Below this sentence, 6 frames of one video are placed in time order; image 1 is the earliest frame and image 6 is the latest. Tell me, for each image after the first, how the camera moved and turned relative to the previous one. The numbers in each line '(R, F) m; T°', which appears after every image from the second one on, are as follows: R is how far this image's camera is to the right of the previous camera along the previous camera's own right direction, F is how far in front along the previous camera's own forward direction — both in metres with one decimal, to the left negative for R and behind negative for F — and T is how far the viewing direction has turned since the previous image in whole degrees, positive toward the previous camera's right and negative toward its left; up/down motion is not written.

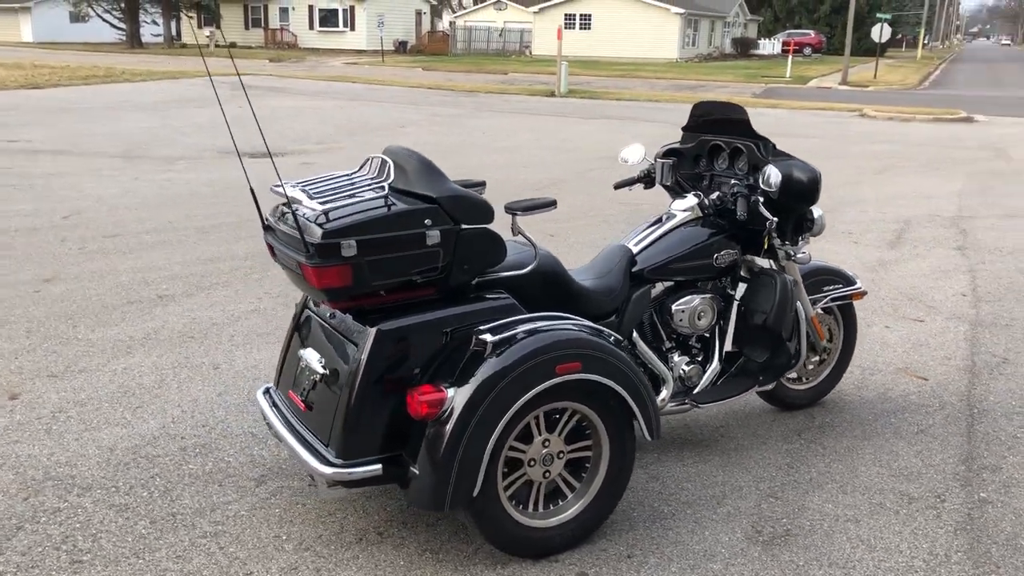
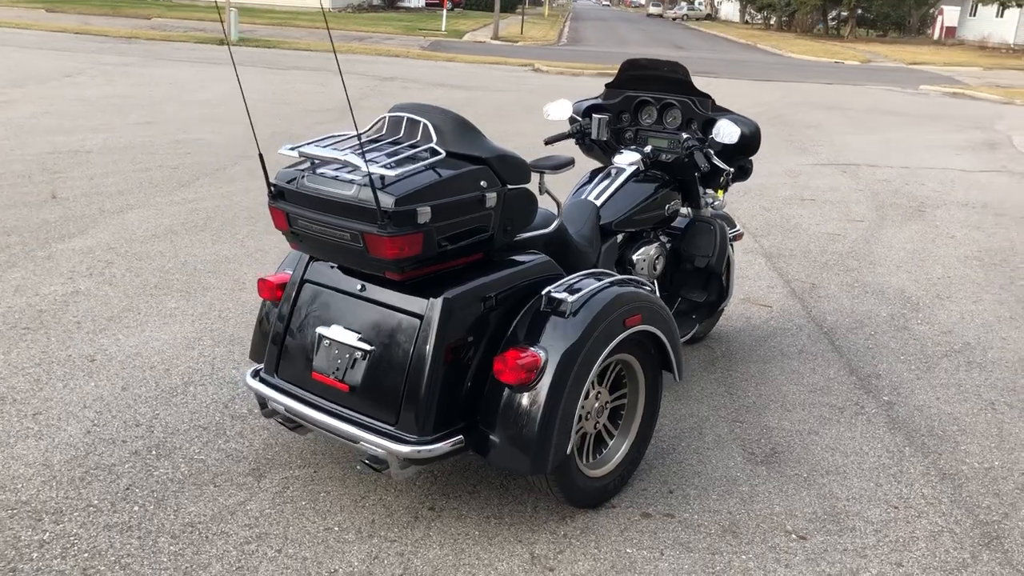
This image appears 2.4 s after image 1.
(-1.4, +0.3) m; +21°
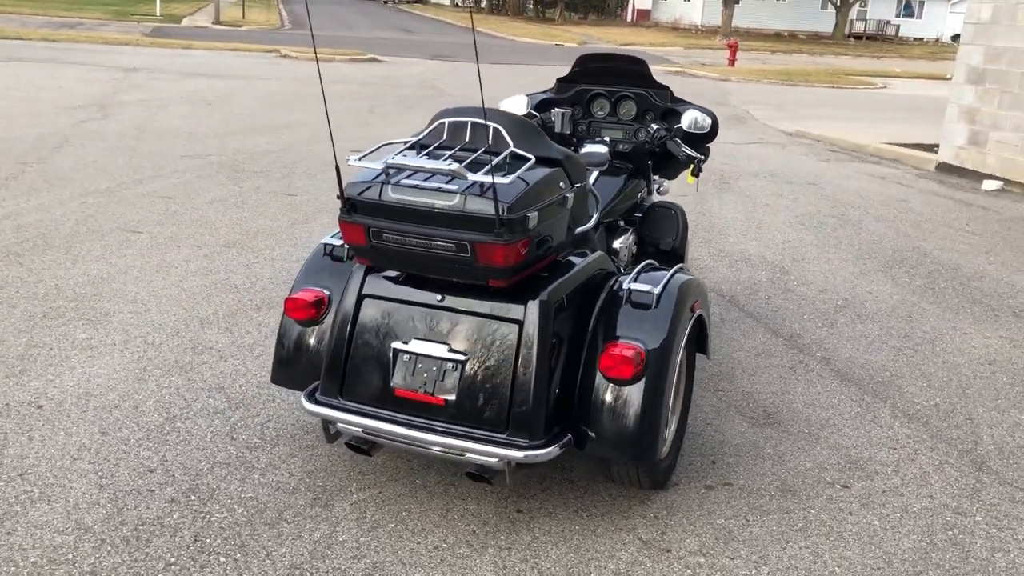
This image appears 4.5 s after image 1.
(-1.2, +0.1) m; +16°
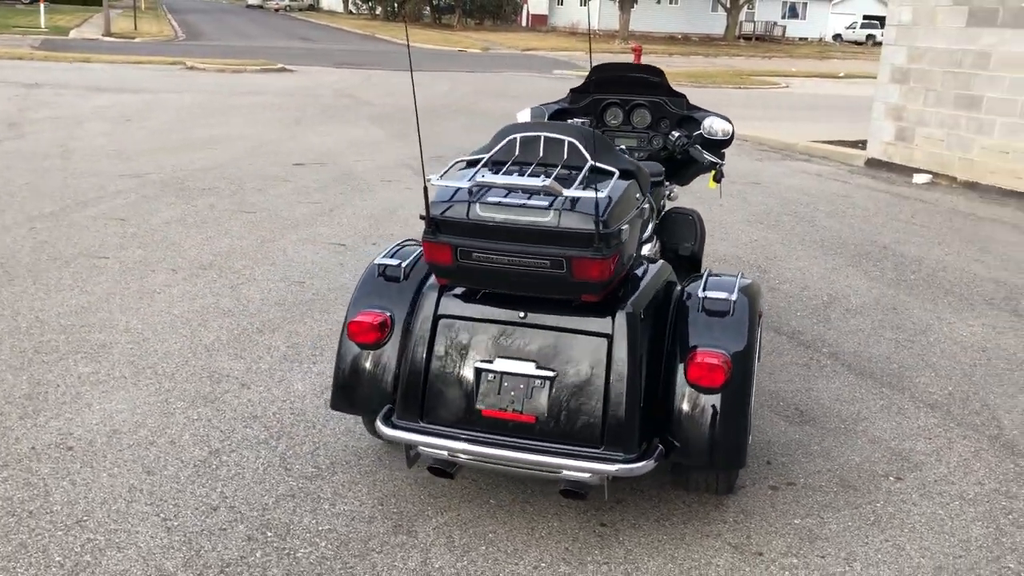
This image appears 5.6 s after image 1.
(-0.6, +0.1) m; +6°
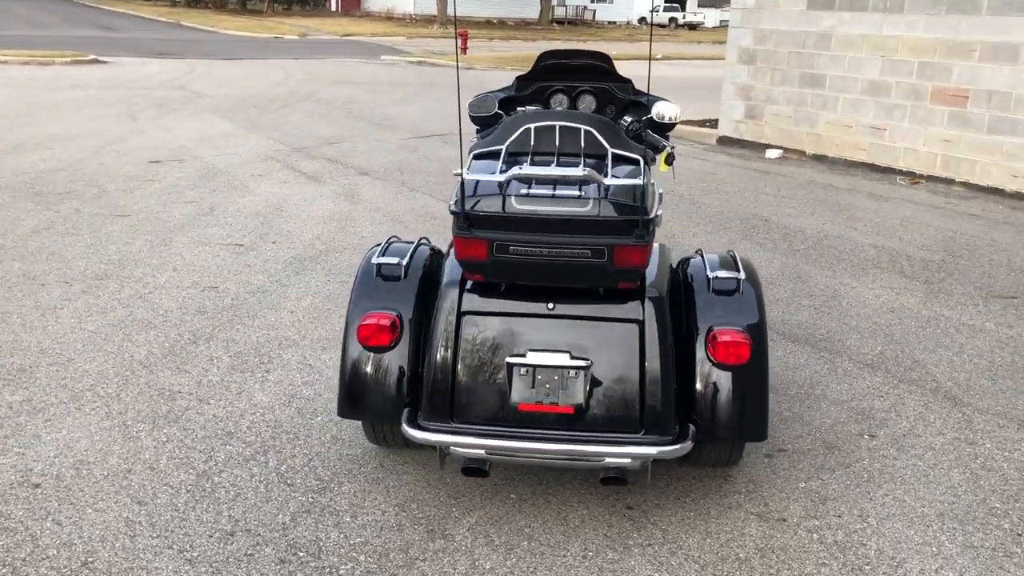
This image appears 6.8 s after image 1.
(-0.7, +0.1) m; +11°
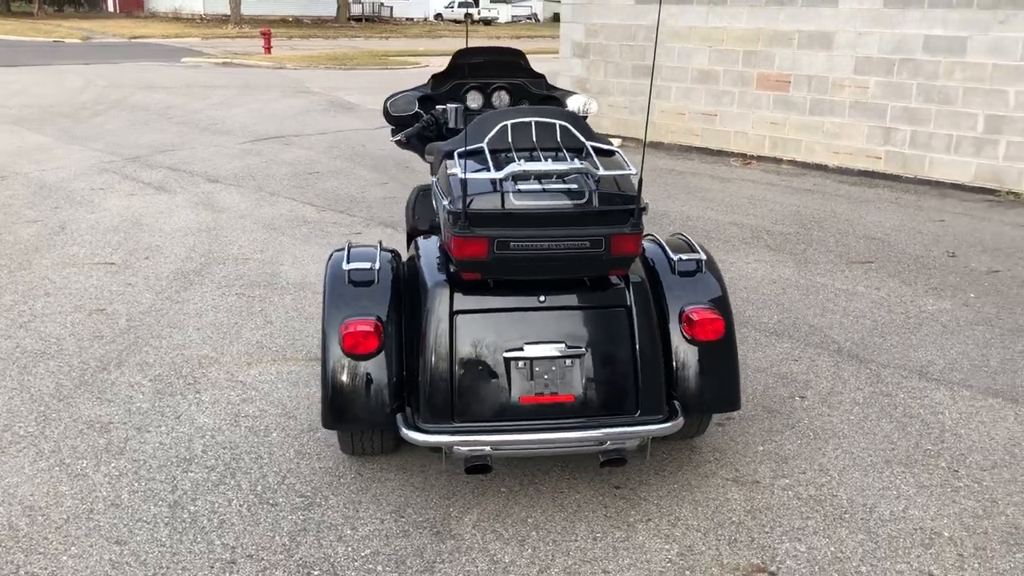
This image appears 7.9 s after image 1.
(-0.6, 0.0) m; +11°
